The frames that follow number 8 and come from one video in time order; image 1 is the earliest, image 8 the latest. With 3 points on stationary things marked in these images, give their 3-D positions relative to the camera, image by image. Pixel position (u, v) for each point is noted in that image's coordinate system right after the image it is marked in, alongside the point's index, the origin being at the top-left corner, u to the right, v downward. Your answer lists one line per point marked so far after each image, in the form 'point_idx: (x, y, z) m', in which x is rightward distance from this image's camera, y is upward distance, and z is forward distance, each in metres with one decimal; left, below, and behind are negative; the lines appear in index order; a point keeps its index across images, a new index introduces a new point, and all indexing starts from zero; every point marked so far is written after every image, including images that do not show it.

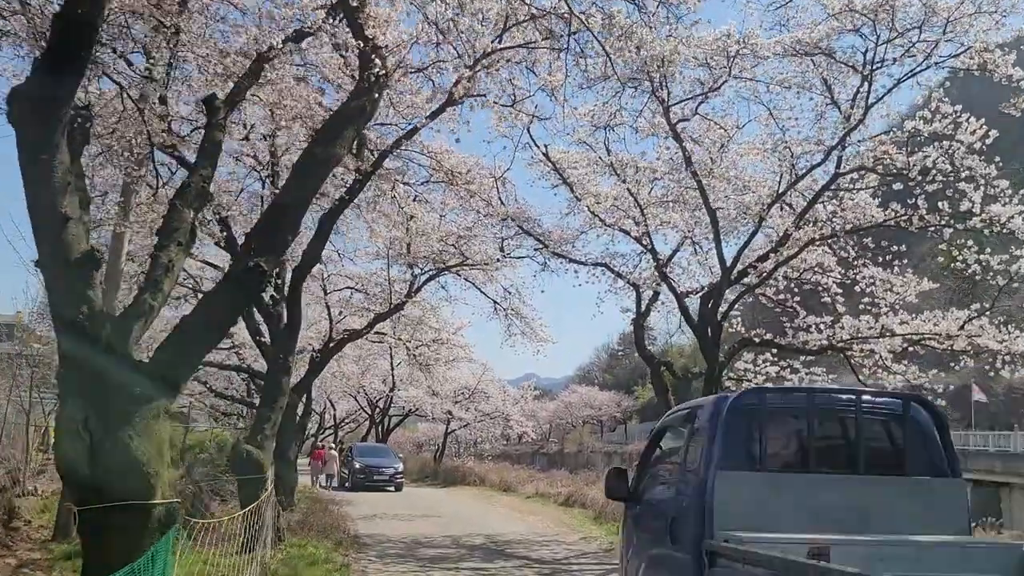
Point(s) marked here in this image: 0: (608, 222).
0: (+1.6, +1.1, +14.7) m
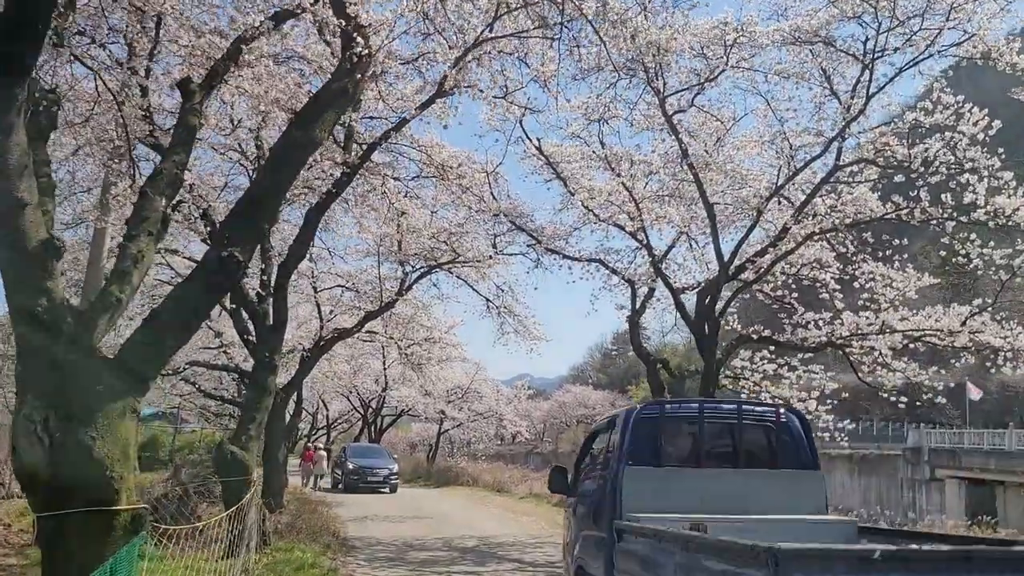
0: (+1.5, +1.2, +14.4) m
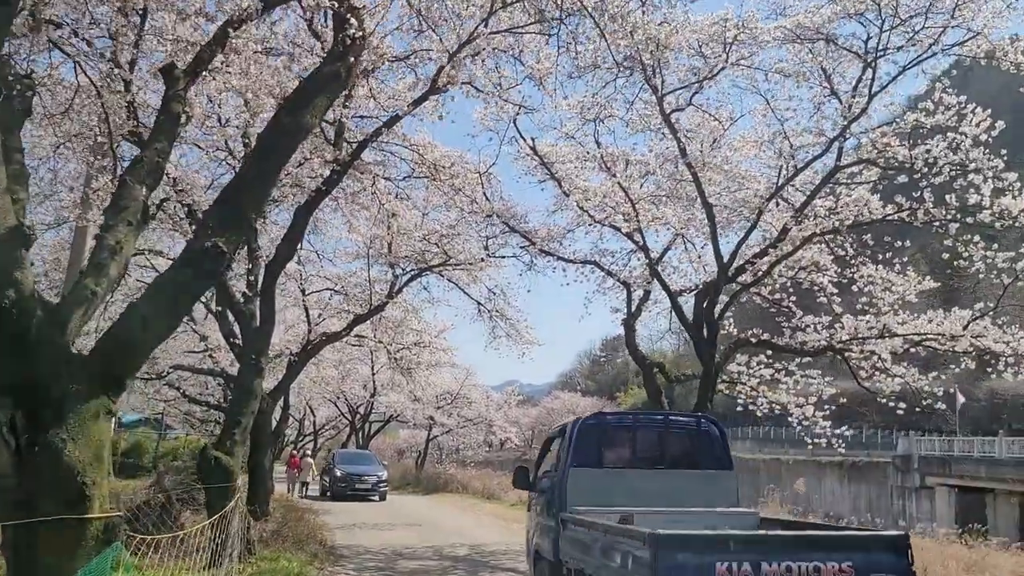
0: (+1.4, +1.1, +14.1) m
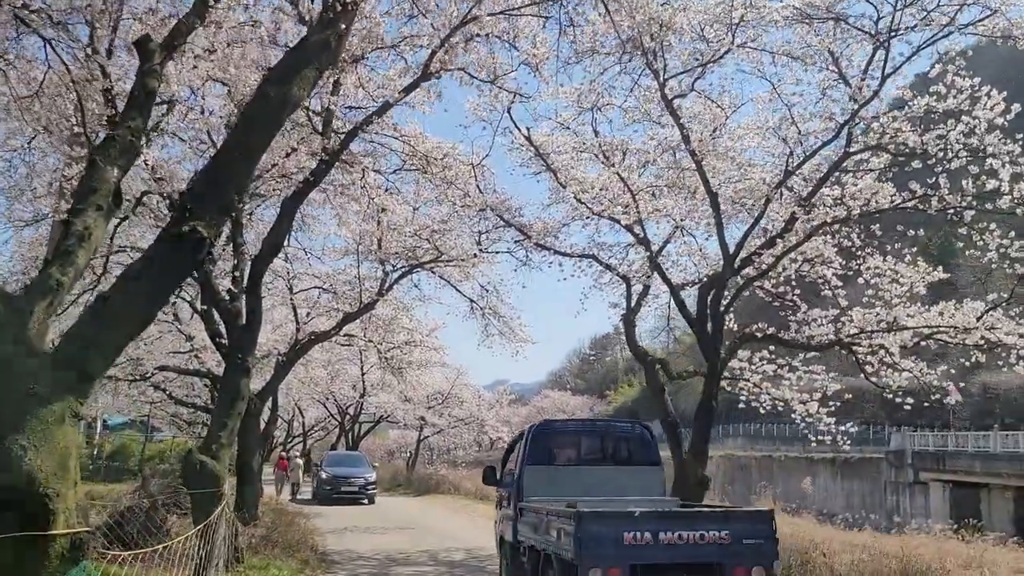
0: (+1.3, +1.2, +13.6) m
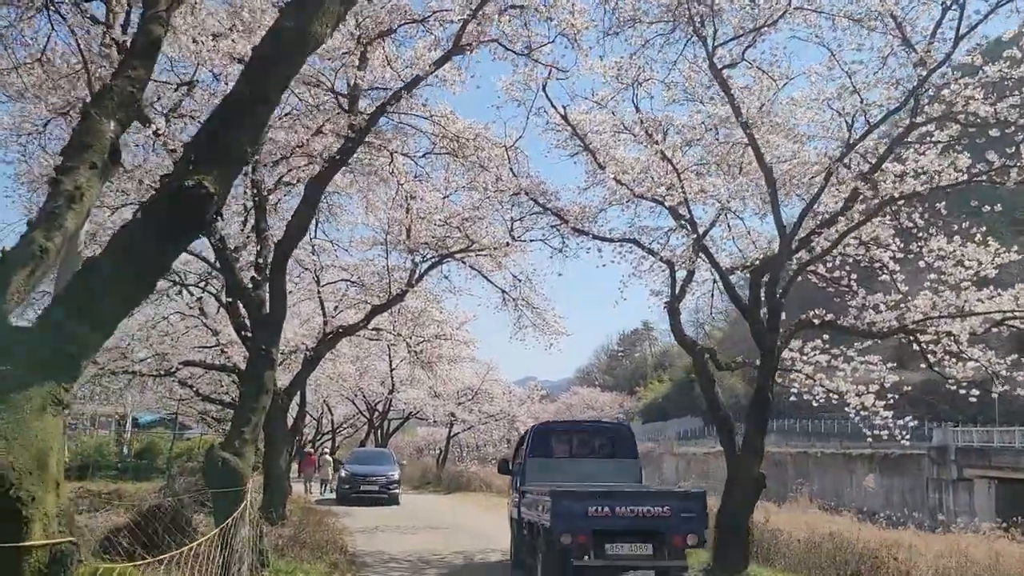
0: (+1.8, +1.4, +12.8) m
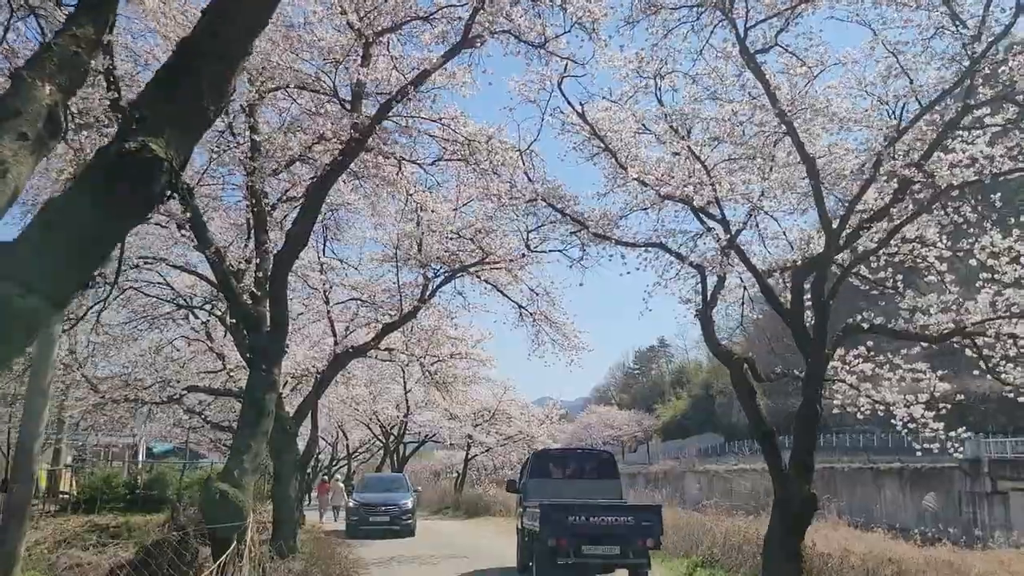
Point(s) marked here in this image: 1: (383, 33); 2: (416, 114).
0: (+2.1, +1.3, +11.9) m
1: (-1.6, +3.1, +10.8) m
2: (-1.5, +2.6, +13.4) m
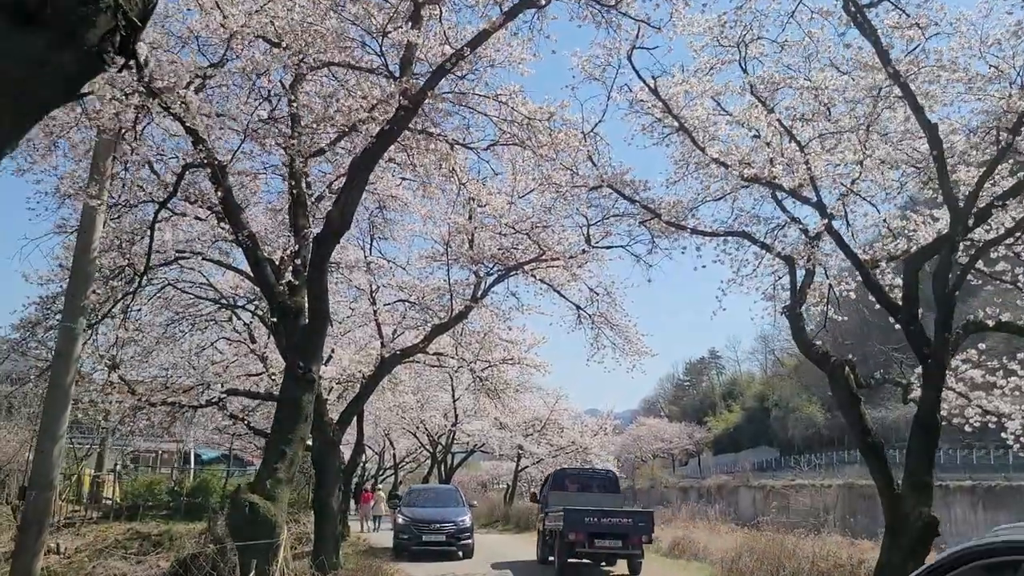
0: (+2.8, +1.4, +10.6) m
1: (-0.9, +3.2, +9.7) m
2: (-0.6, +2.7, +12.2) m
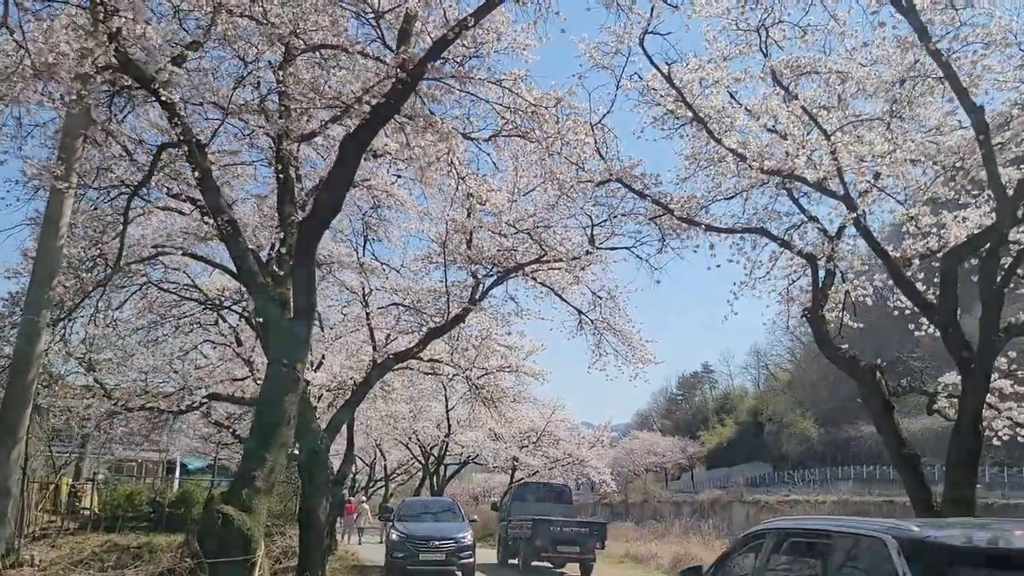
0: (+2.9, +1.4, +9.8) m
1: (-0.8, +3.3, +9.0) m
2: (-0.5, +2.7, +11.5) m
